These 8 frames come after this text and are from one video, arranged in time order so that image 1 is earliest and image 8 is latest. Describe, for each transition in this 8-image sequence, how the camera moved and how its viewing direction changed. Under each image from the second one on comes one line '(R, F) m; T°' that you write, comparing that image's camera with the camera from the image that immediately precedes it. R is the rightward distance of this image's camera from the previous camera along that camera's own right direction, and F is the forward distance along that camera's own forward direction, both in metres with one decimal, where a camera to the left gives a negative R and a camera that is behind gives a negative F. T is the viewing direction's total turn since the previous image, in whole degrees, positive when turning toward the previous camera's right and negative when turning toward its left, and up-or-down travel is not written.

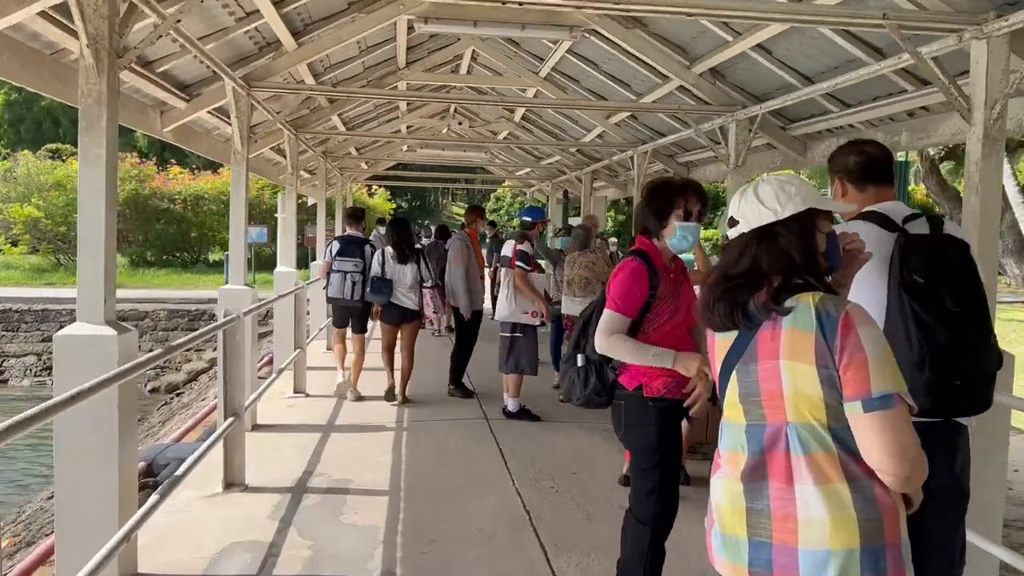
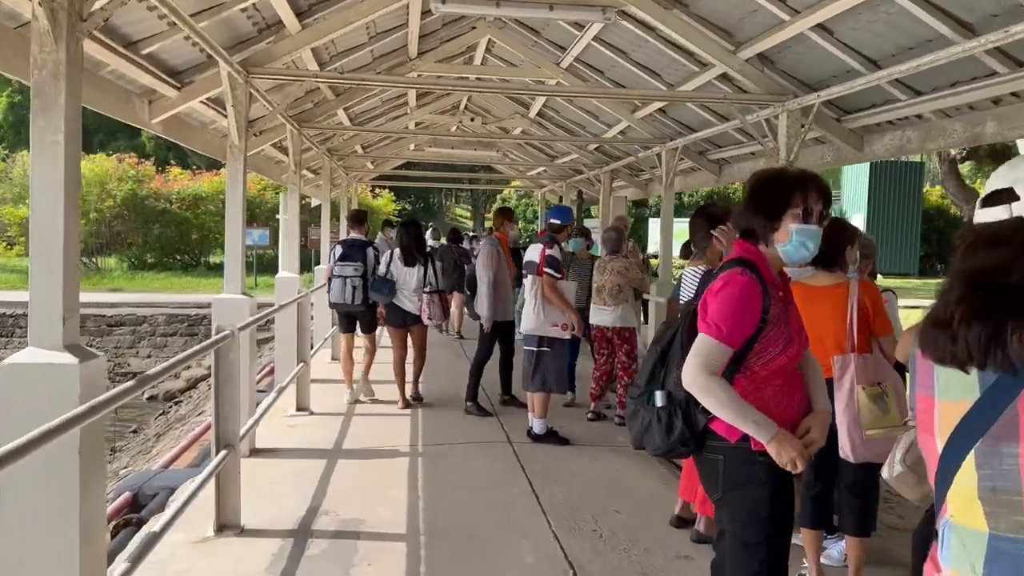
(-0.2, +0.7) m; 0°
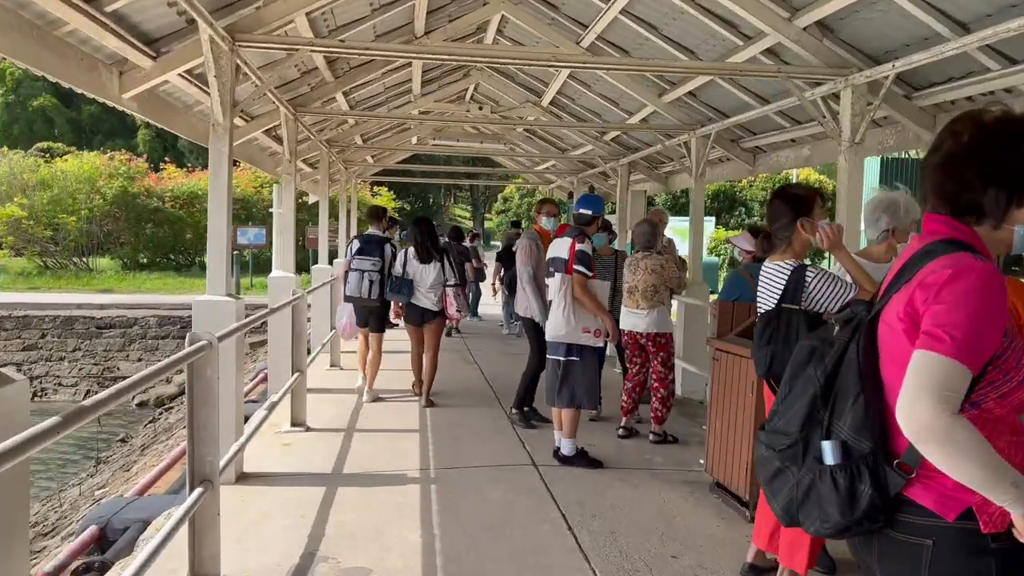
(-0.2, +0.8) m; 0°
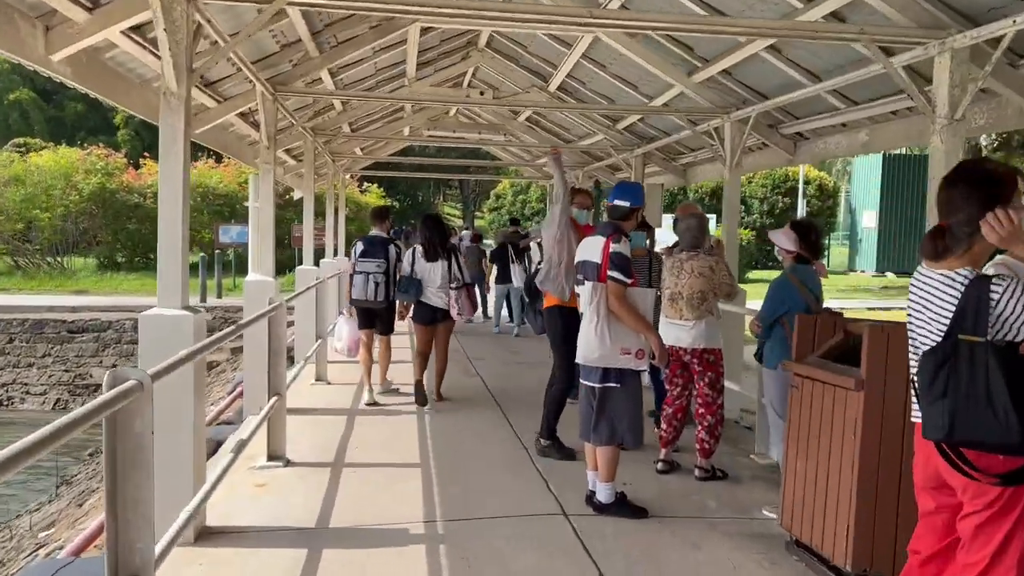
(-0.2, +1.0) m; +1°
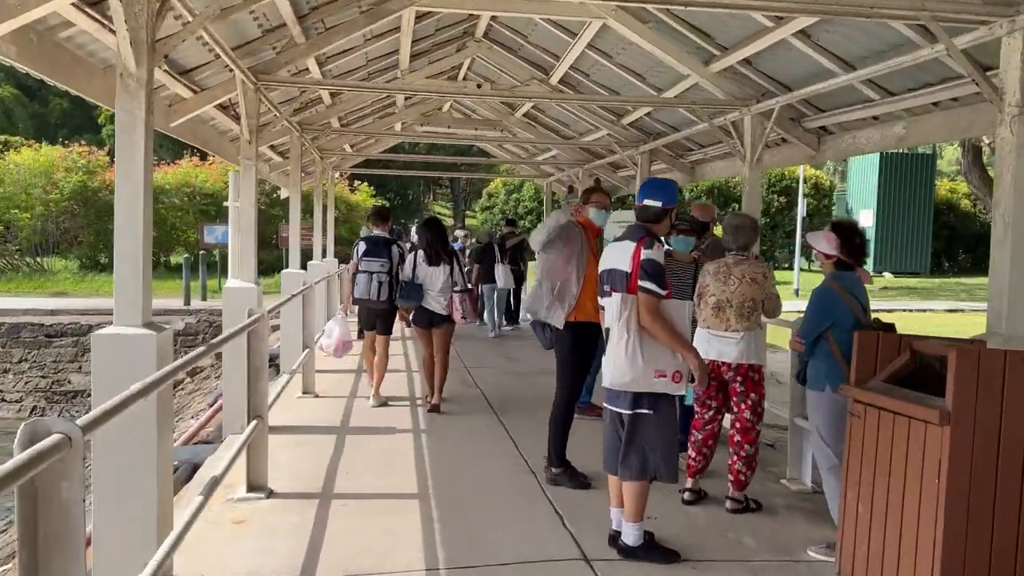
(-0.1, +0.6) m; +1°
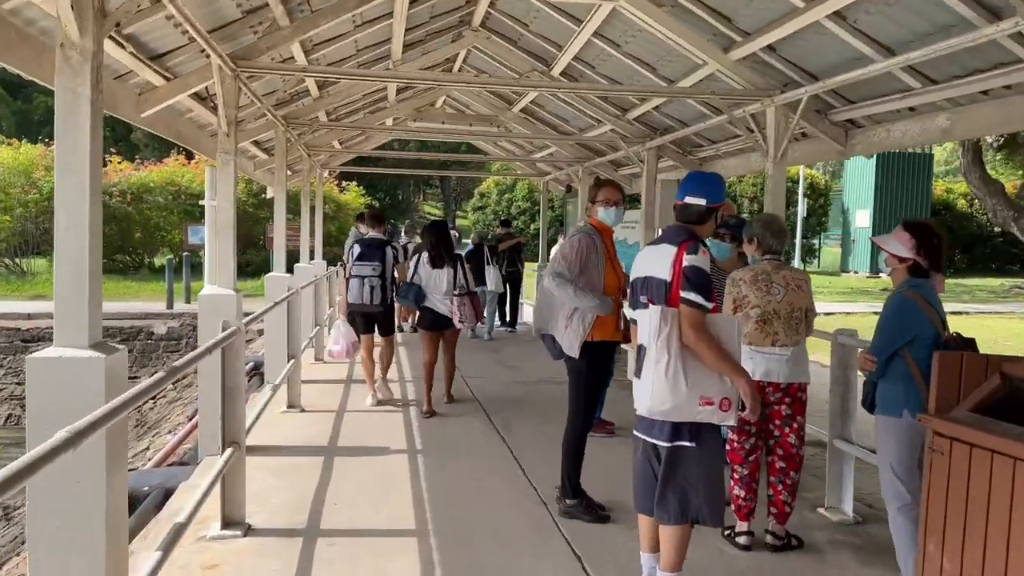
(-0.1, +0.6) m; +1°
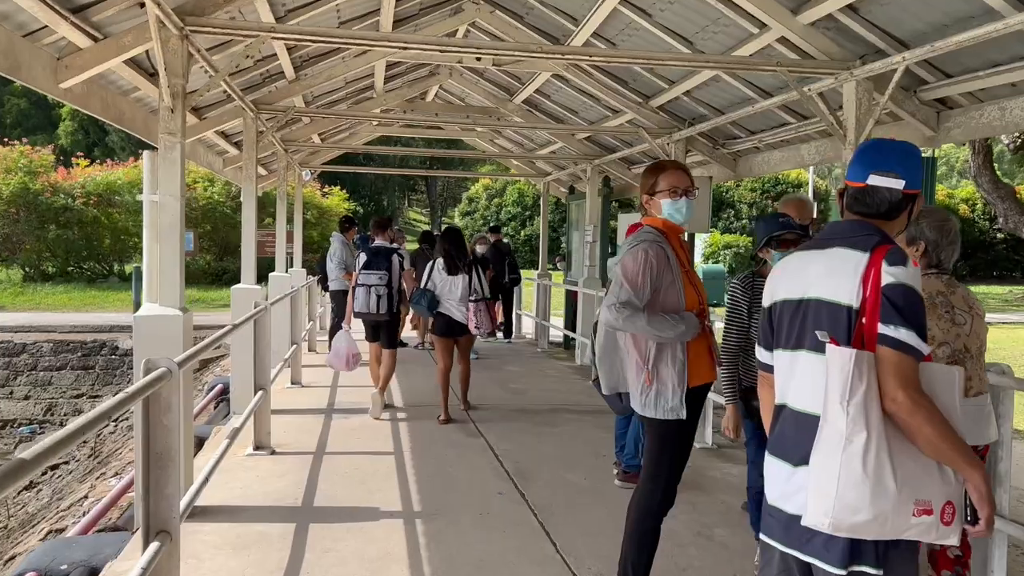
(-0.2, +1.2) m; +1°
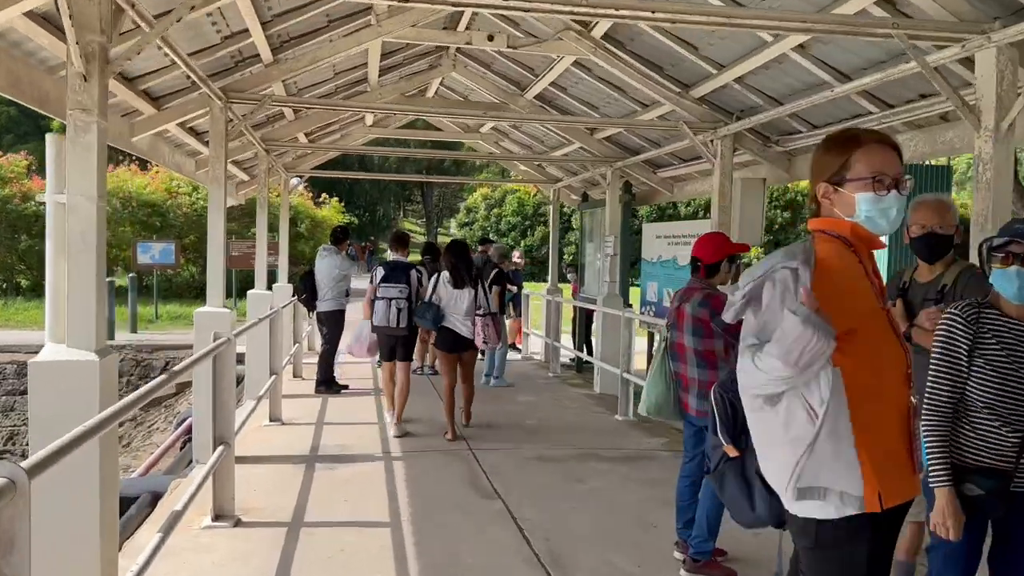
(-0.2, +1.2) m; 0°
